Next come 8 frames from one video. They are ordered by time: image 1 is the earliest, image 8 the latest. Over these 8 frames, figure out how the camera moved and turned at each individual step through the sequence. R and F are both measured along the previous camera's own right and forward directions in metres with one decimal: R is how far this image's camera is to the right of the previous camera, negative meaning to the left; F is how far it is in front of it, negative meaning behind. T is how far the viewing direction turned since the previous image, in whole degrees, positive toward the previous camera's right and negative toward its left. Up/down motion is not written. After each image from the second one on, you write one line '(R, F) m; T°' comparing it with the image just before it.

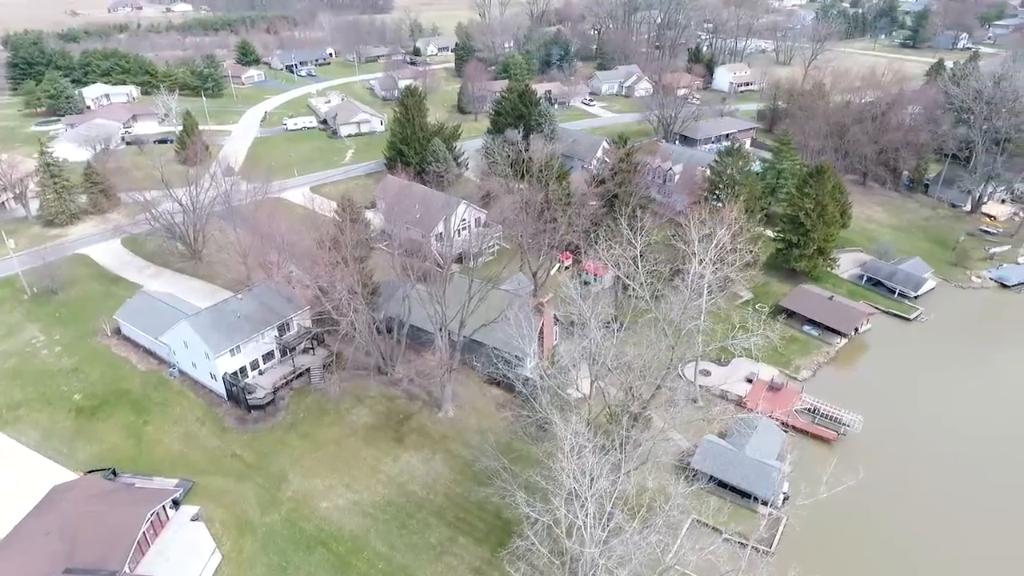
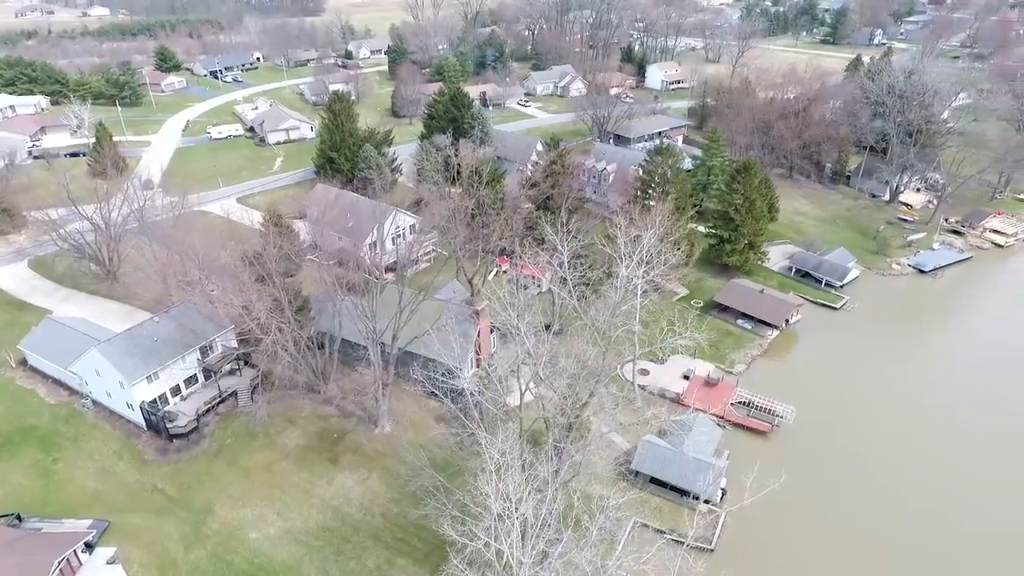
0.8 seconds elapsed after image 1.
(+0.7, +0.4) m; +5°
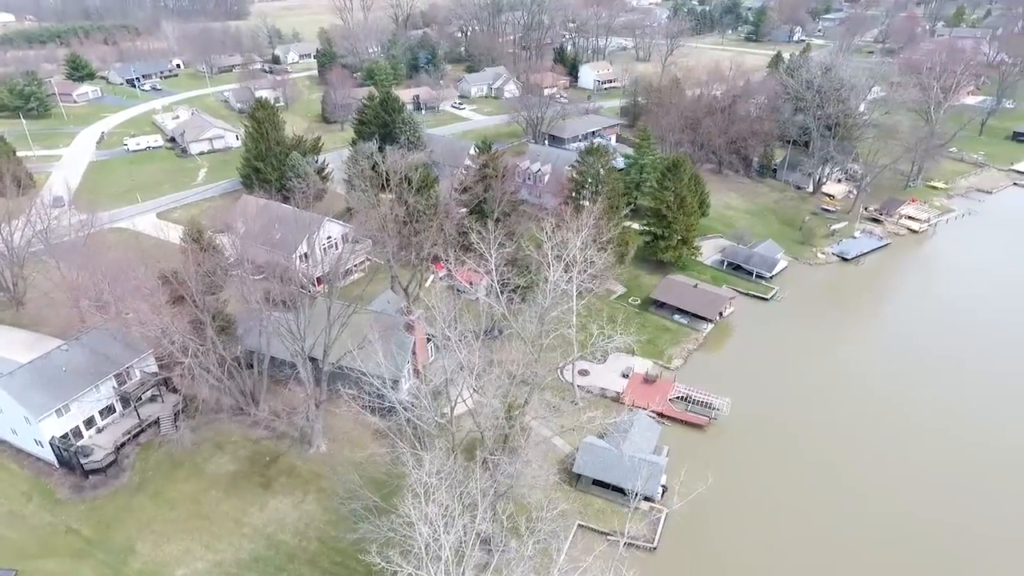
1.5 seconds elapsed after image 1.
(+0.6, +0.3) m; +5°
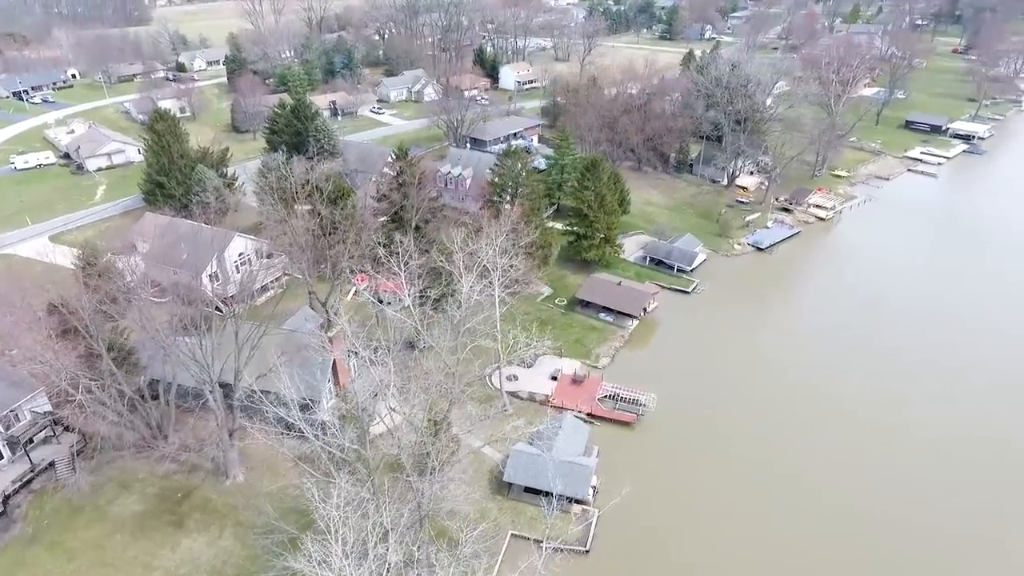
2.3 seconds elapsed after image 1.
(+0.6, +0.3) m; +6°
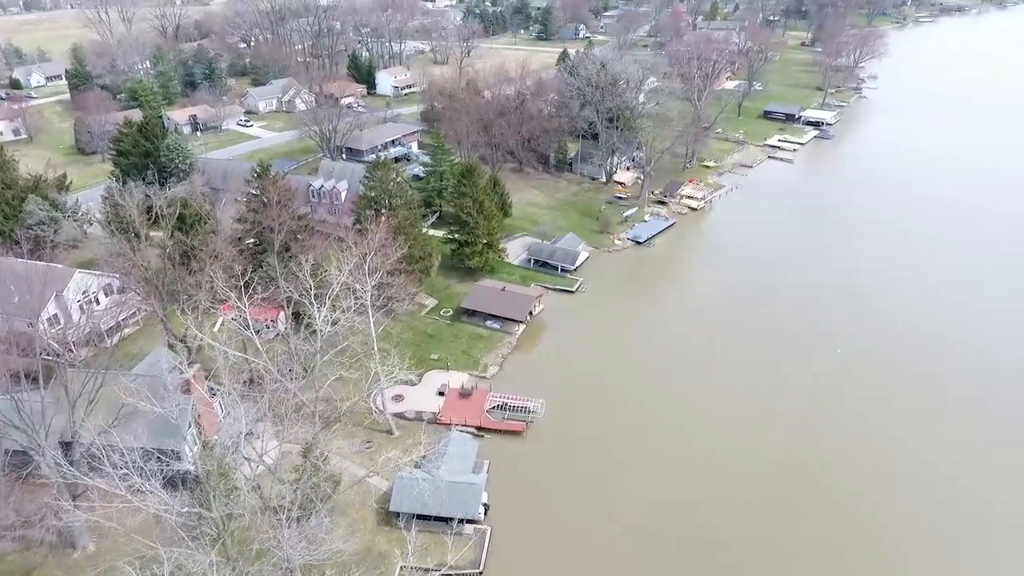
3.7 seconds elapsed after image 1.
(+1.2, +0.6) m; +9°
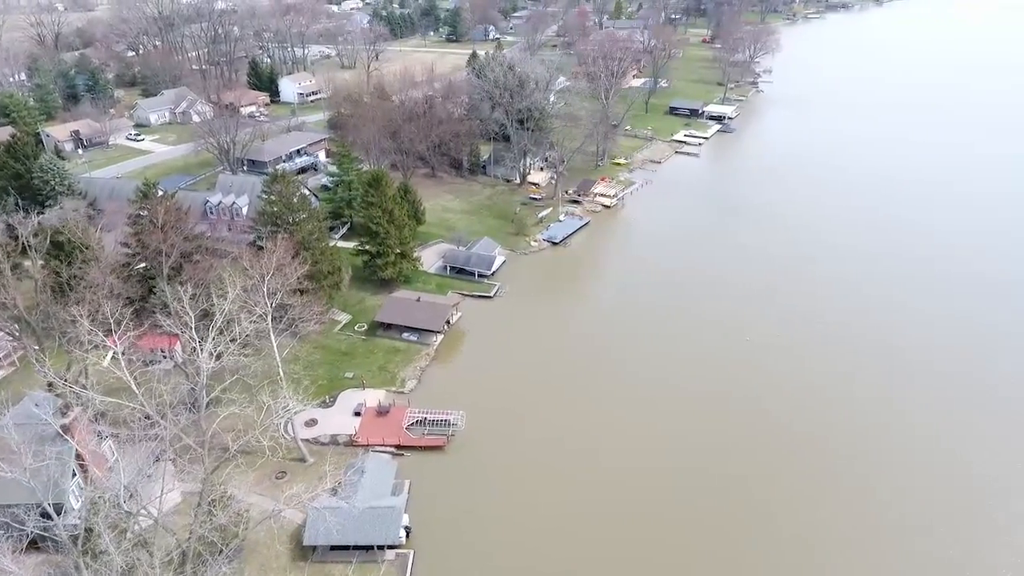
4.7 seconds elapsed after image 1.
(+0.7, +0.5) m; +6°
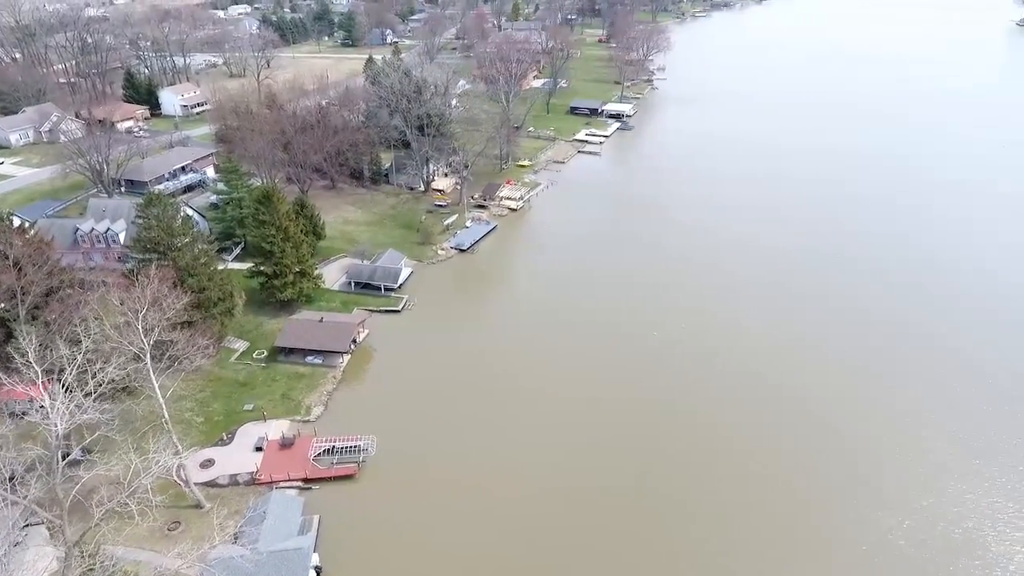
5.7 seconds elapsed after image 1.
(+0.7, +0.6) m; +7°
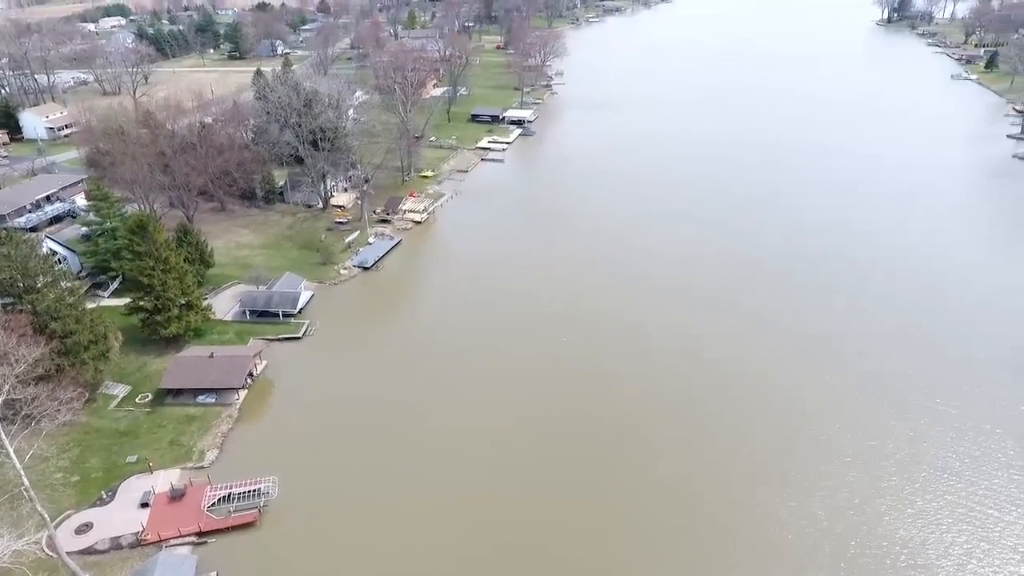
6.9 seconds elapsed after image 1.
(+0.7, +0.6) m; +7°
